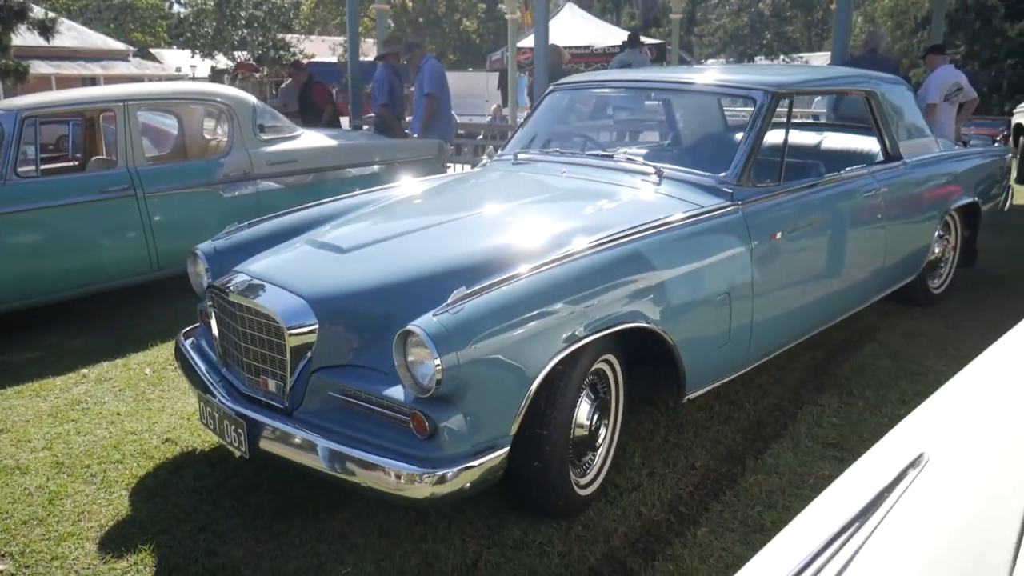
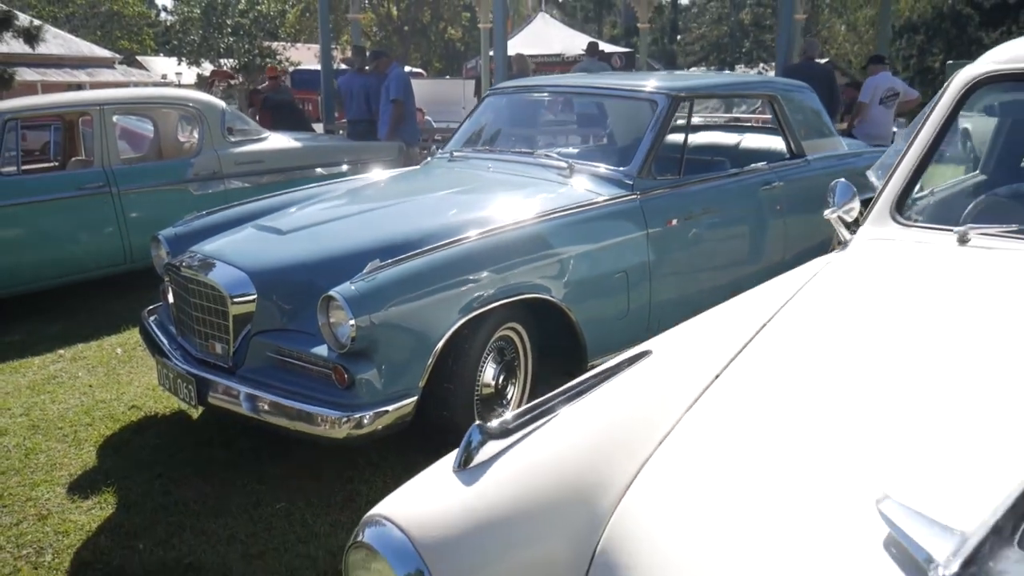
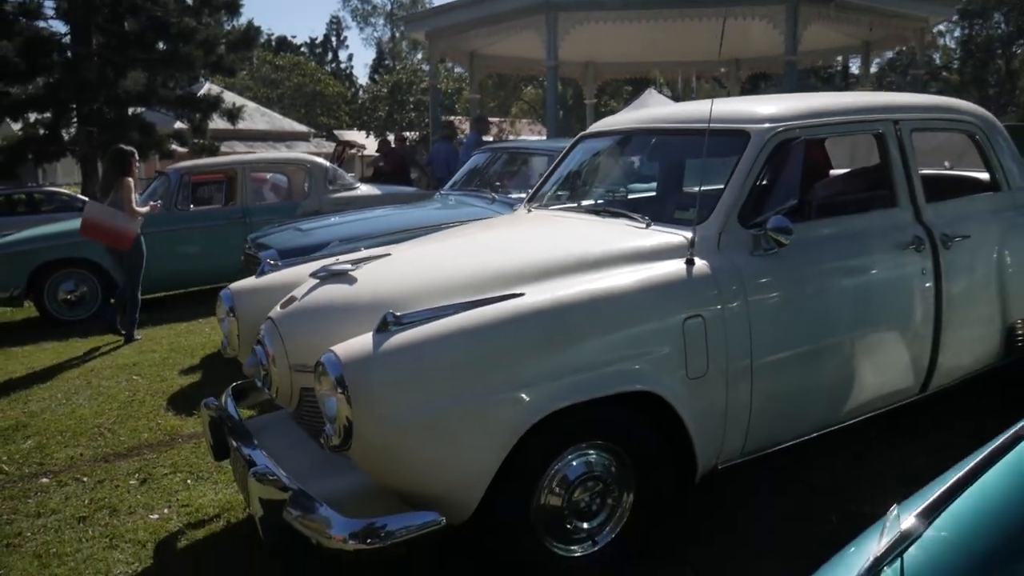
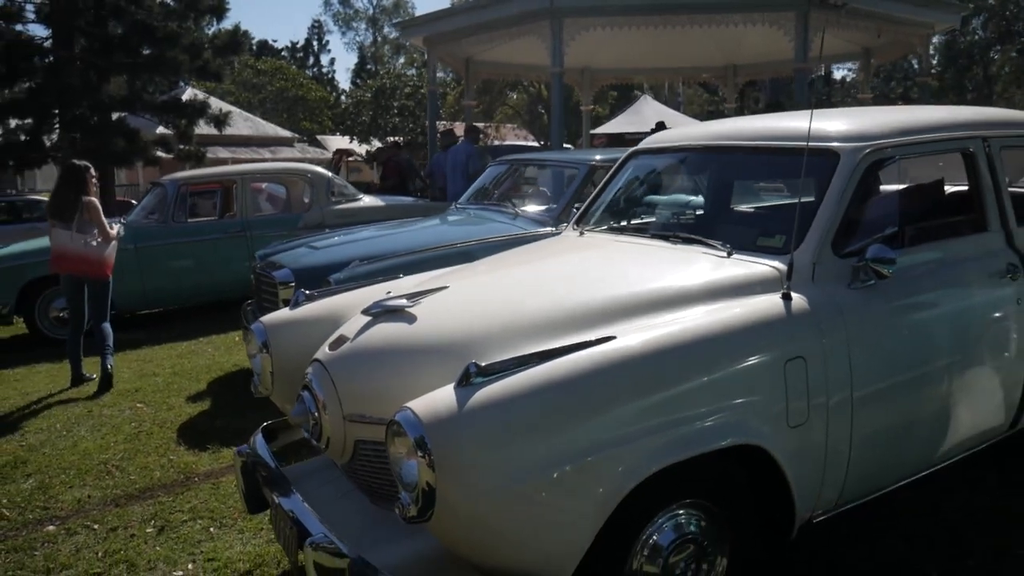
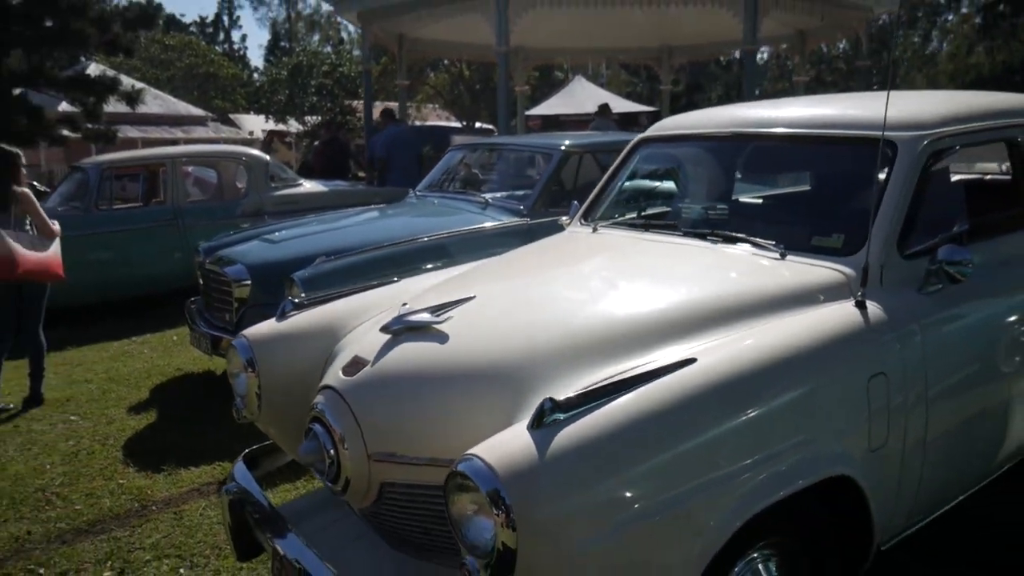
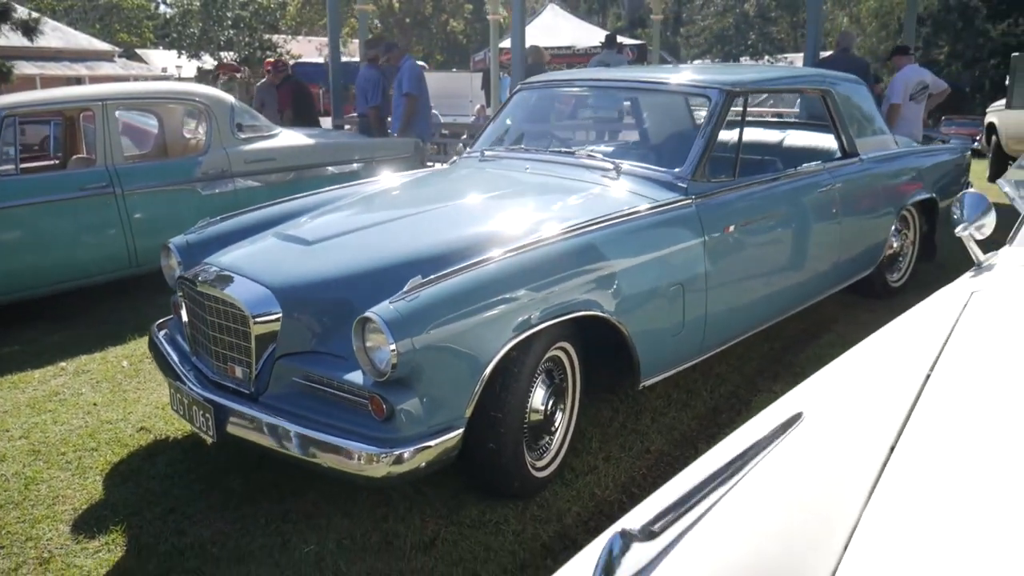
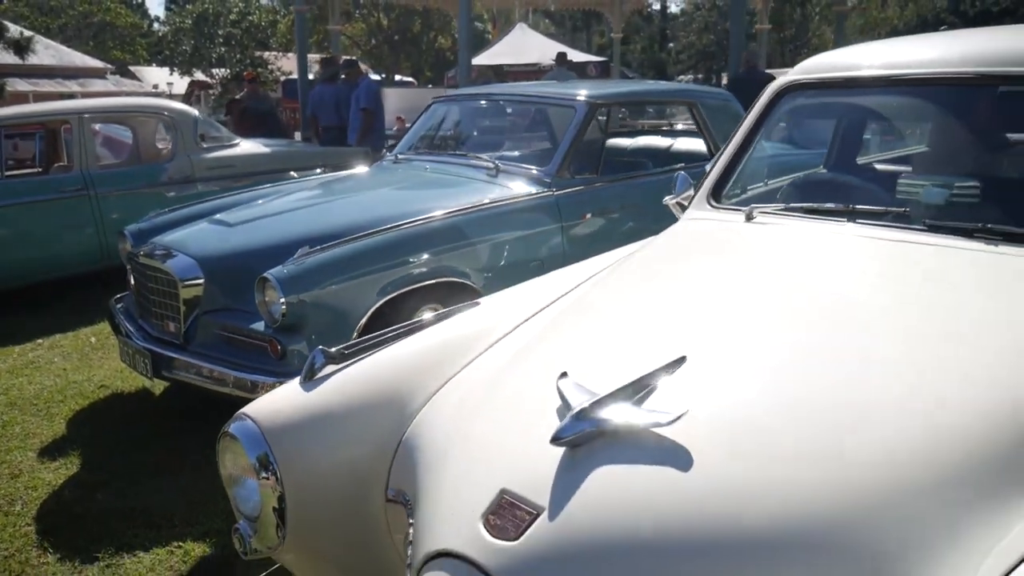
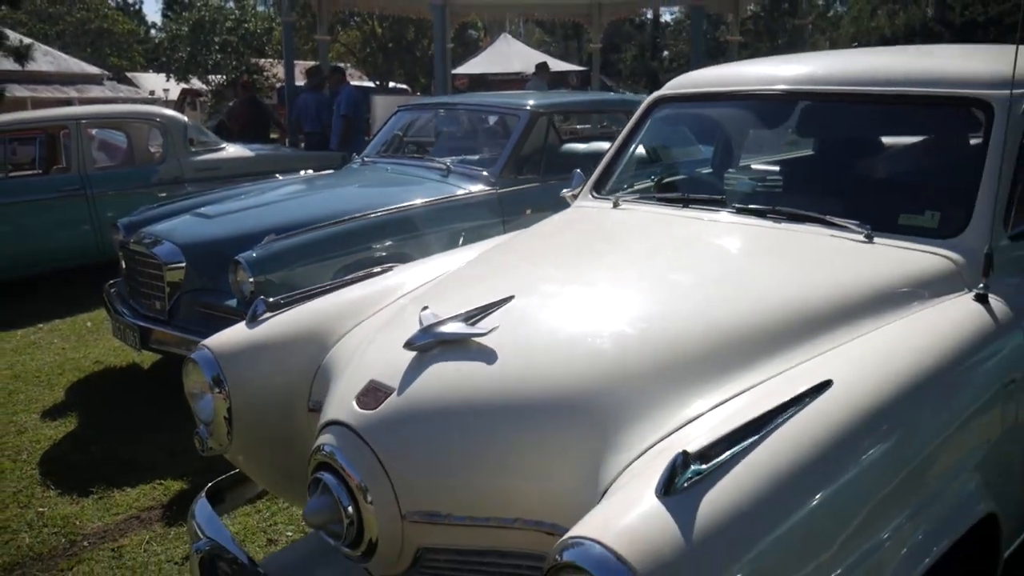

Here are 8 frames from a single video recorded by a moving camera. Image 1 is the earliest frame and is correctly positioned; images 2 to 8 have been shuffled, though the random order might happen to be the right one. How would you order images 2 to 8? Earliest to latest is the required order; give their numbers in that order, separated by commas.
6, 2, 7, 8, 5, 4, 3
